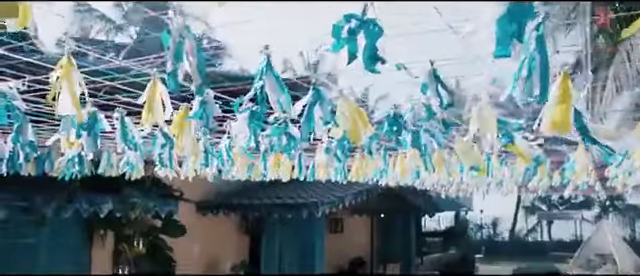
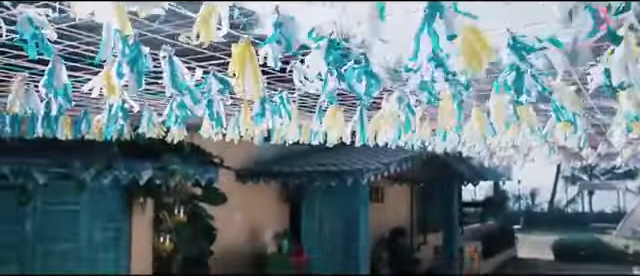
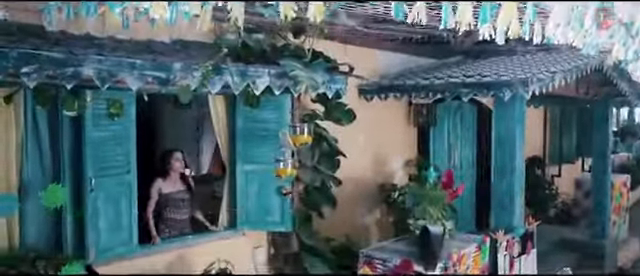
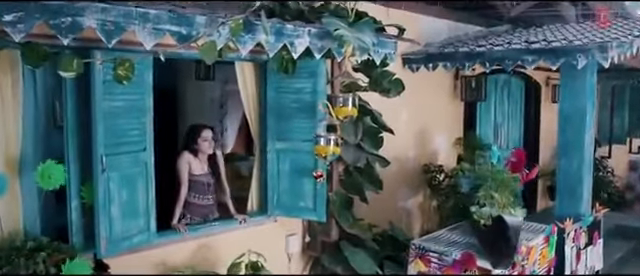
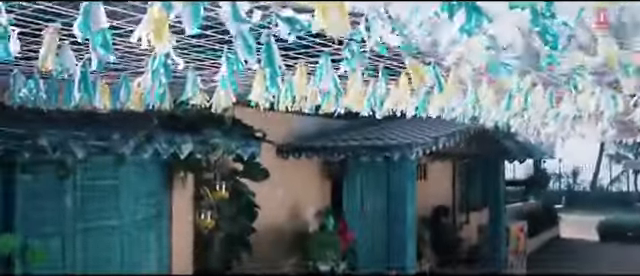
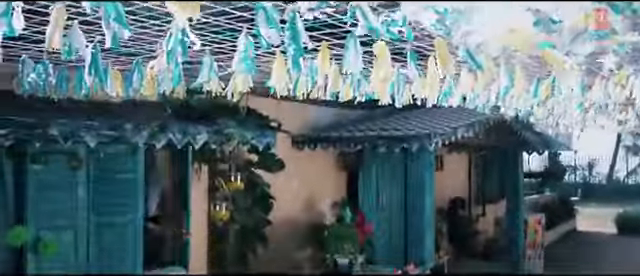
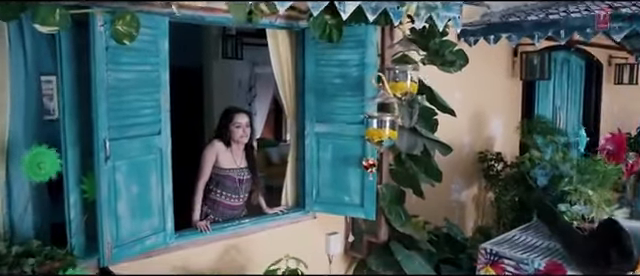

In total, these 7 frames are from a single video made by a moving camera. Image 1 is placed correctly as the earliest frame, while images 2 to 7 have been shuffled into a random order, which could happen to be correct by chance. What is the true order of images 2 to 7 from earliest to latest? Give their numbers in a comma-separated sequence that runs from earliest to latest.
2, 5, 6, 3, 4, 7
